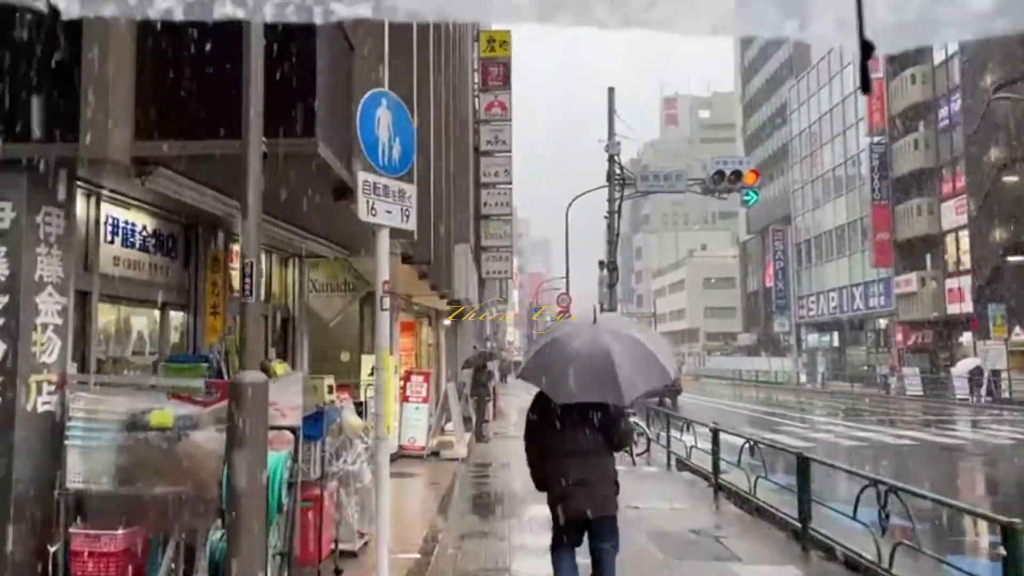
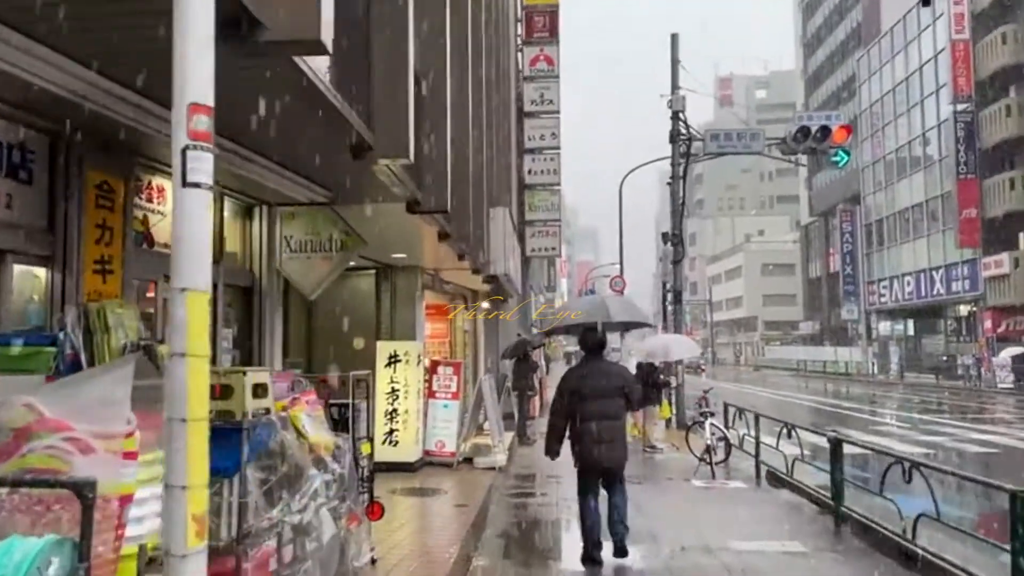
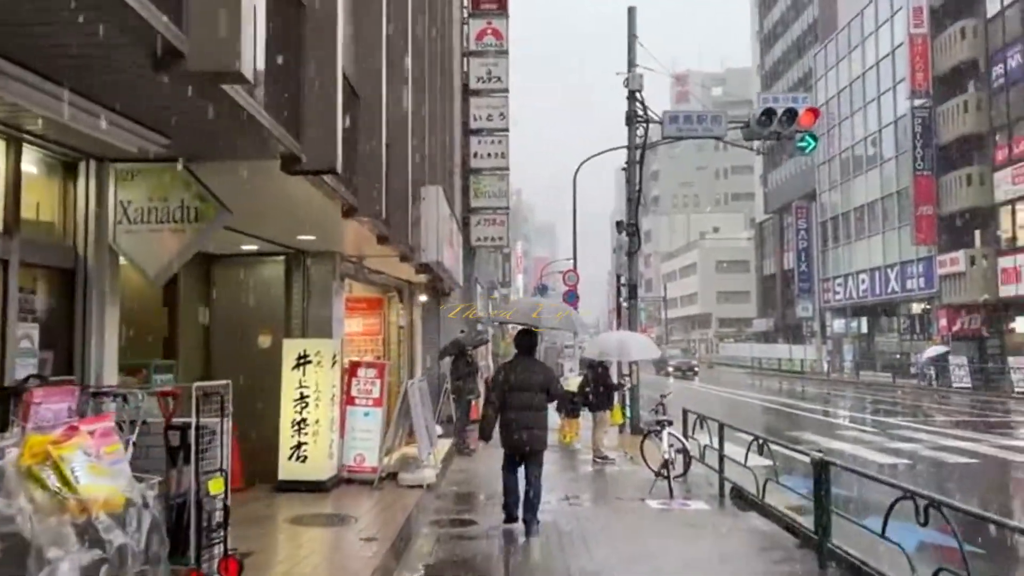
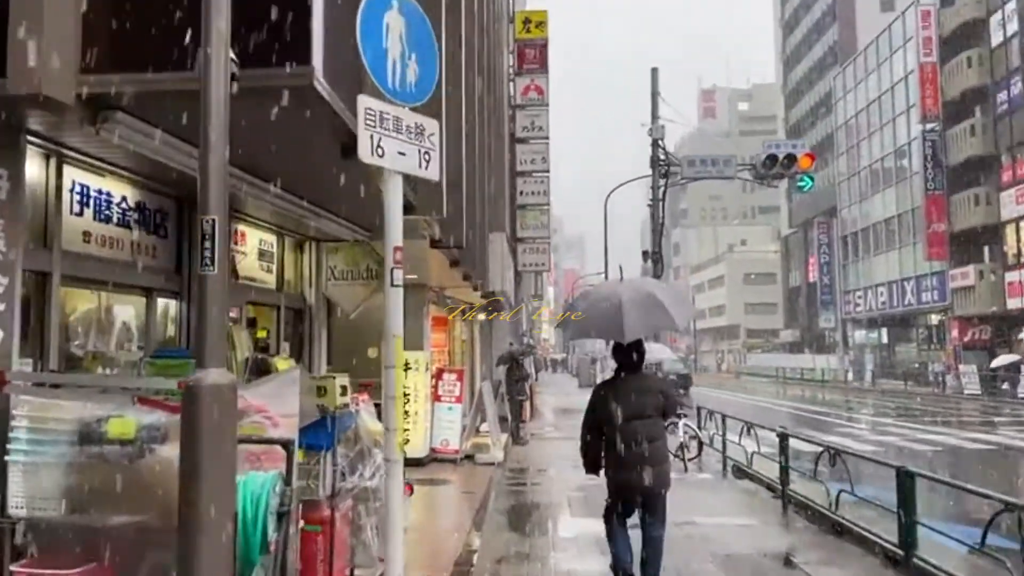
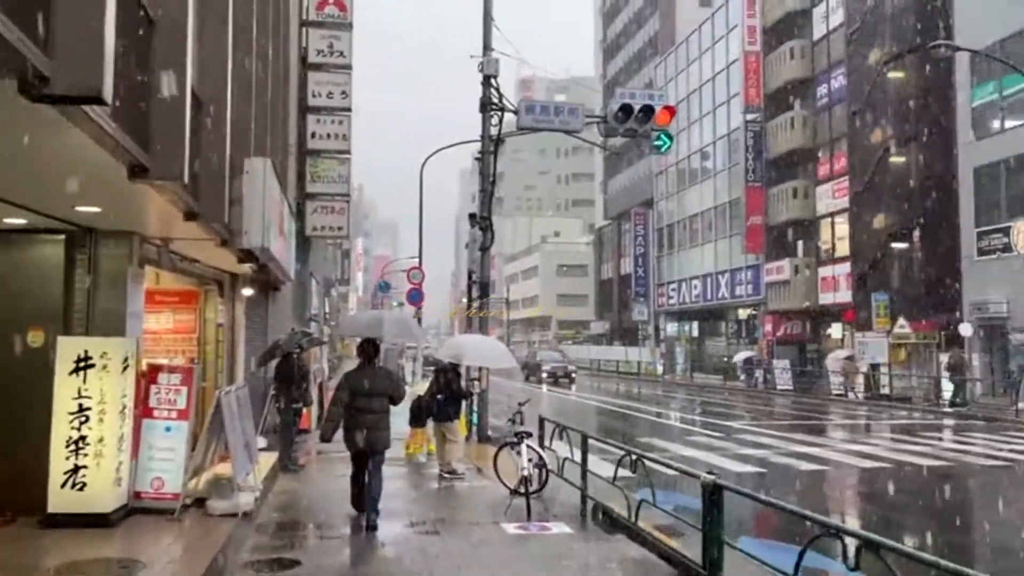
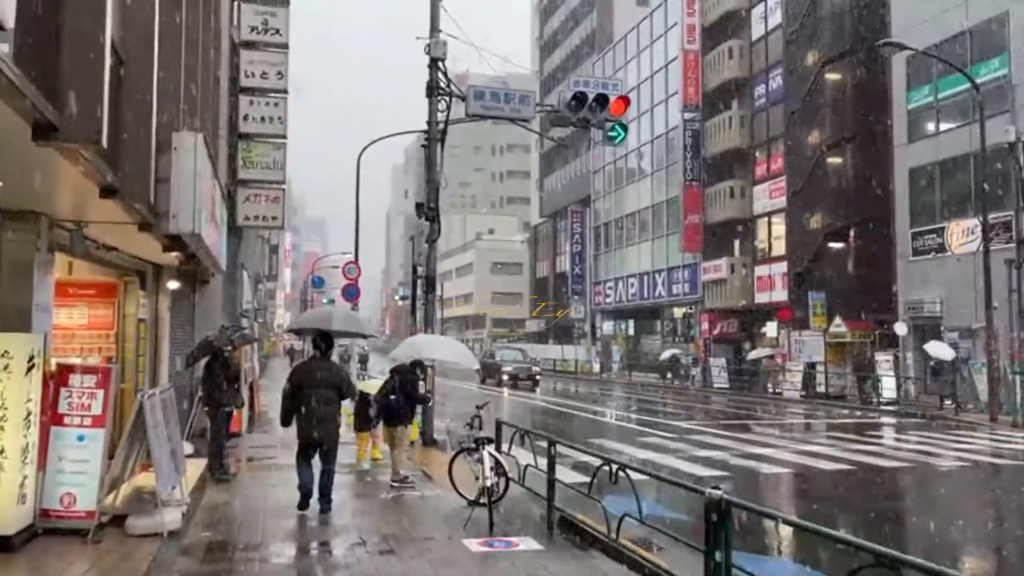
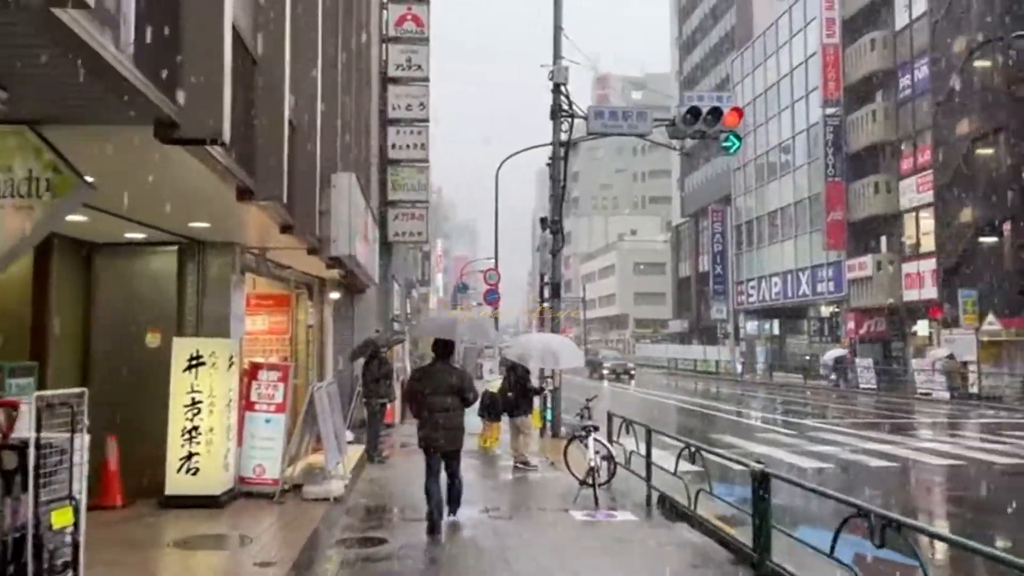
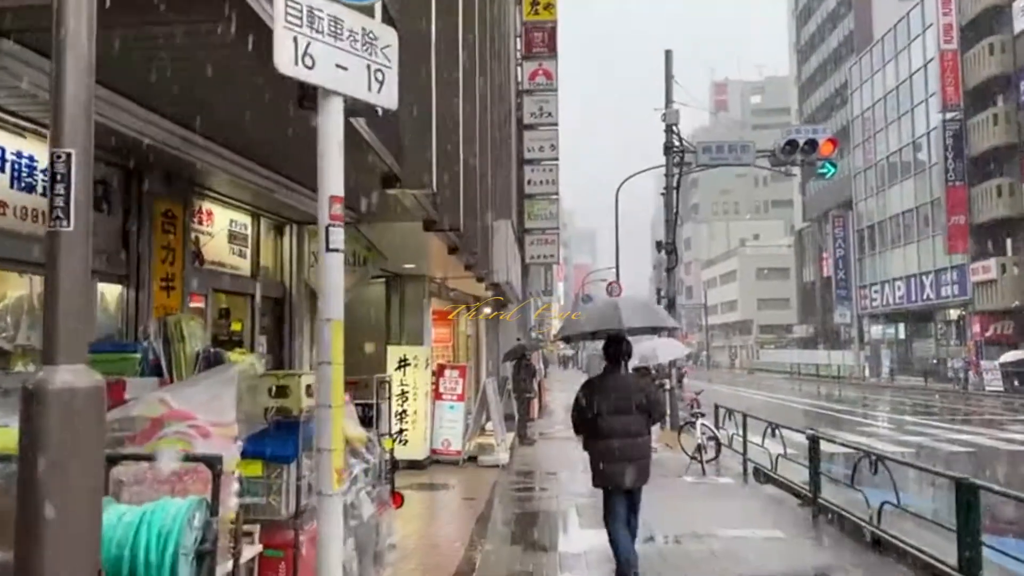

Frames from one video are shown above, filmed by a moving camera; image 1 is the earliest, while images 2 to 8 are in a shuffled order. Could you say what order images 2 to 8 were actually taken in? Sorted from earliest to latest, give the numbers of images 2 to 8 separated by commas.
4, 8, 2, 3, 7, 5, 6
